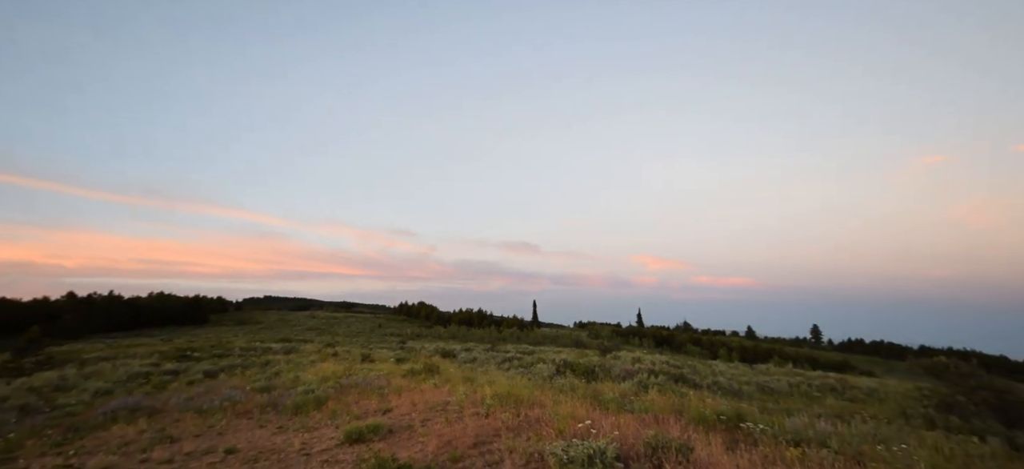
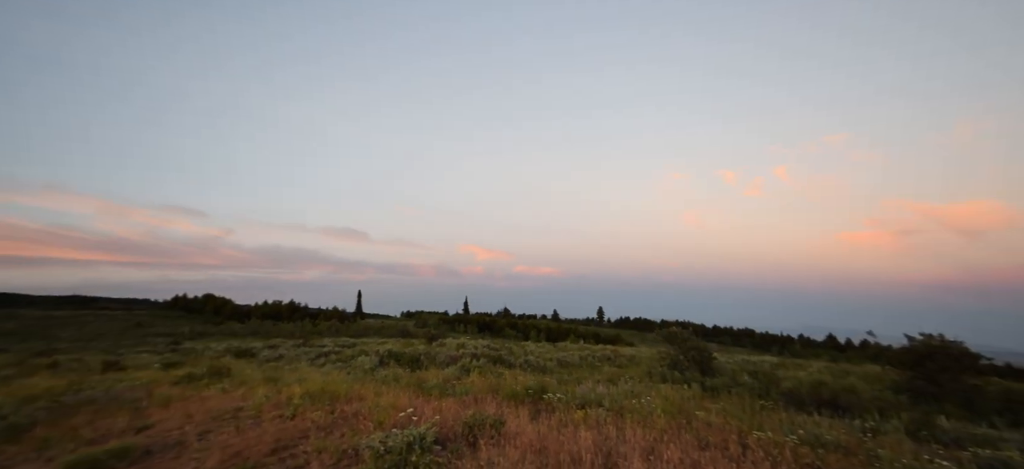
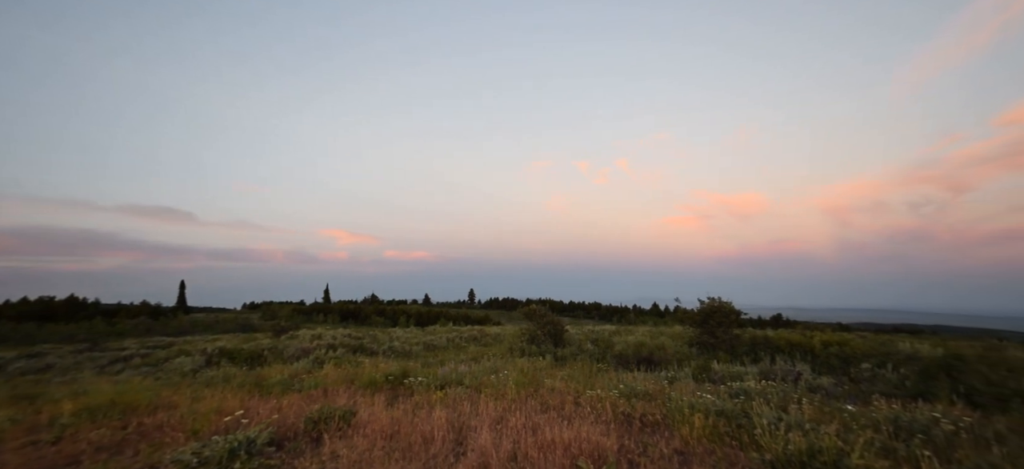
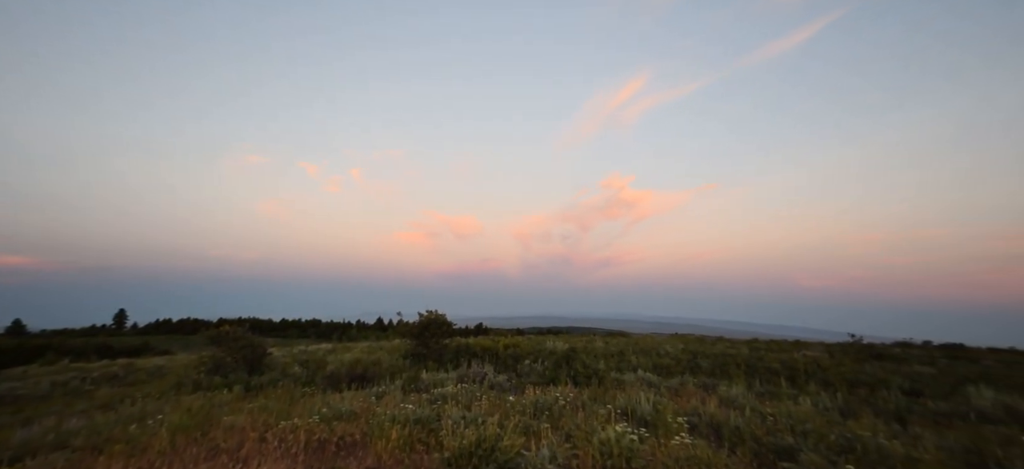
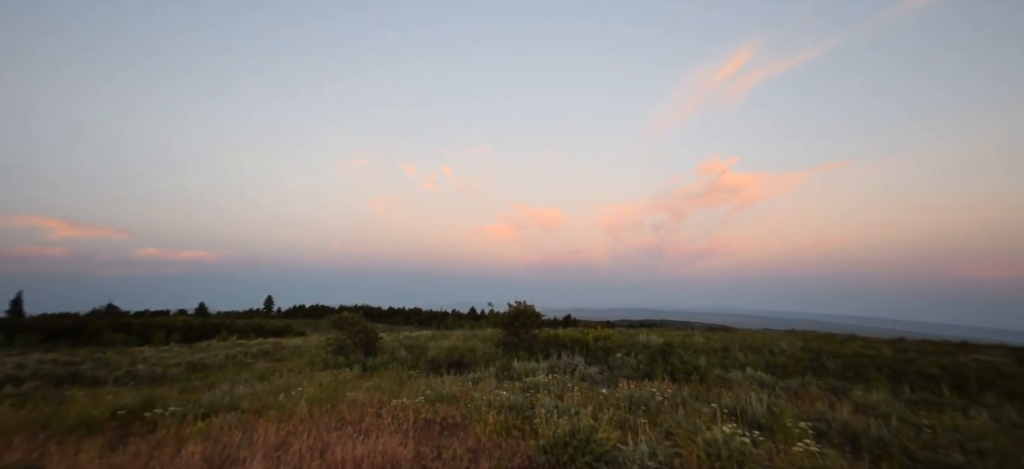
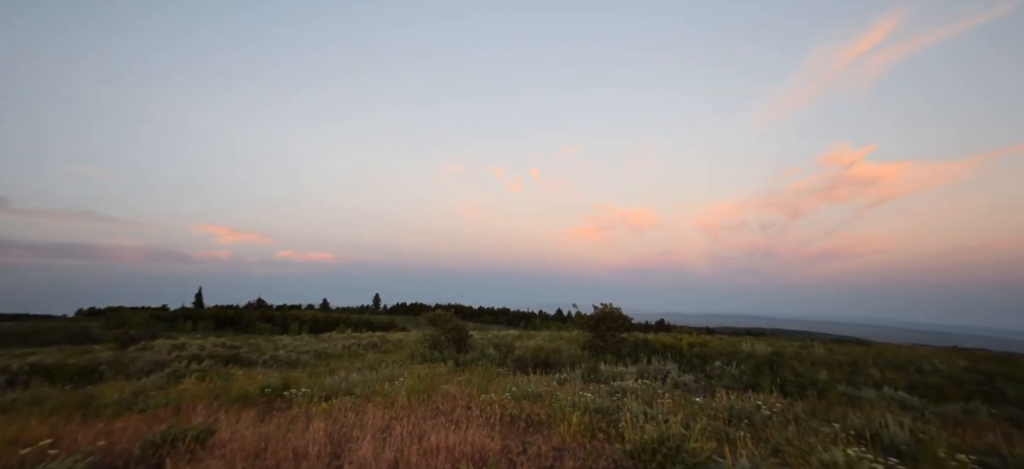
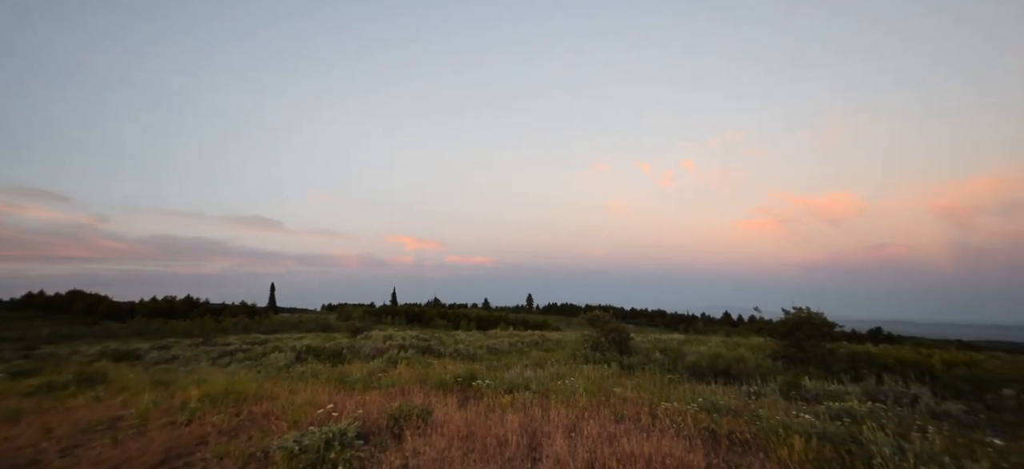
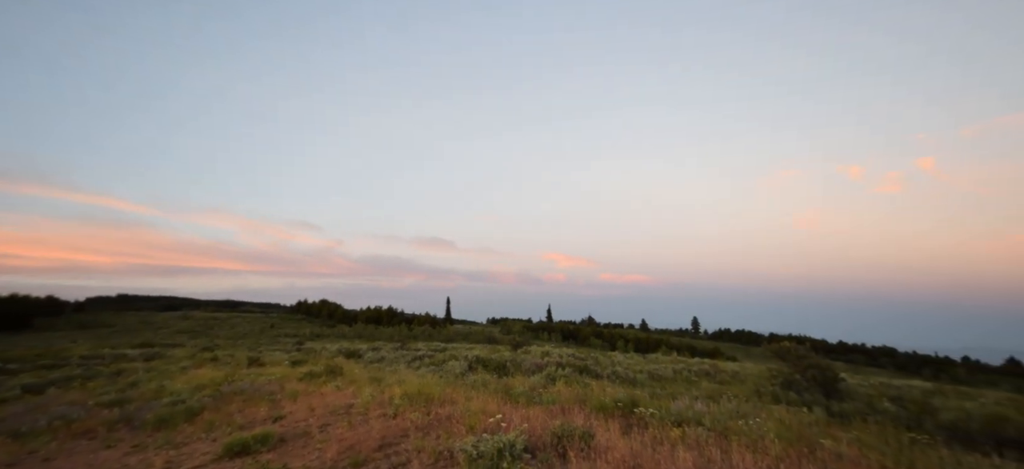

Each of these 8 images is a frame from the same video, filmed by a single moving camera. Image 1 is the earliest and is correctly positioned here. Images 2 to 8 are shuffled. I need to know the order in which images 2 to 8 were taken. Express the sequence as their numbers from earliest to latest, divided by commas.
8, 2, 7, 3, 6, 5, 4
